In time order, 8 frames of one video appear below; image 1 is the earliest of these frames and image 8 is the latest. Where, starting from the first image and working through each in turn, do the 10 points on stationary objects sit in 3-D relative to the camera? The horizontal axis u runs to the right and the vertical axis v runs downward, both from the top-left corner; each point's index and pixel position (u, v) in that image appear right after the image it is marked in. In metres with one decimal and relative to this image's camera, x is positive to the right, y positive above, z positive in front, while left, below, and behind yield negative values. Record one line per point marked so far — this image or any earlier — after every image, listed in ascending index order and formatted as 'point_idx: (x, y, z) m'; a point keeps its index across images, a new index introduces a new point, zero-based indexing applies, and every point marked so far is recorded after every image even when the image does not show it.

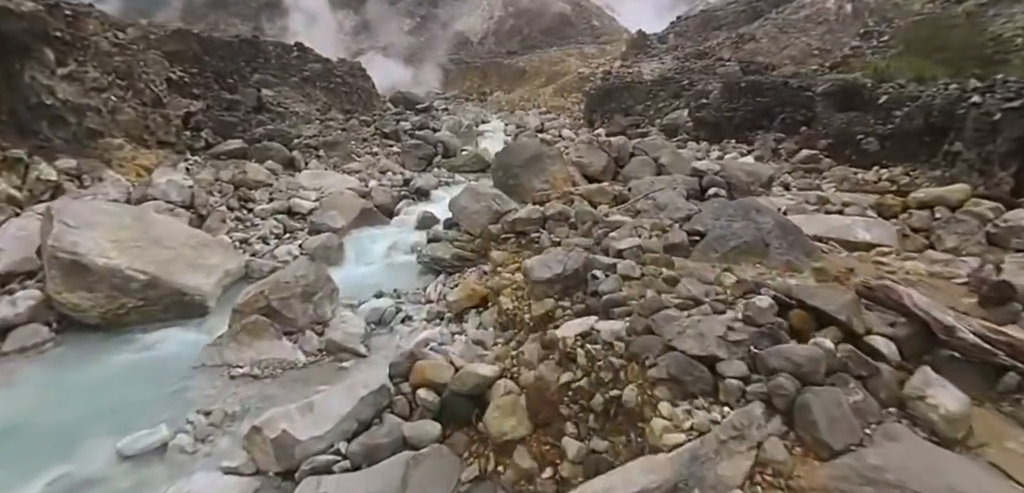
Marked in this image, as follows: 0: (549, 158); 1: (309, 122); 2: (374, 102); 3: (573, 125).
0: (+0.4, +0.9, +6.1) m
1: (-4.8, +3.0, +14.2) m
2: (-4.4, +4.8, +19.2) m
3: (+1.8, +3.5, +17.4) m
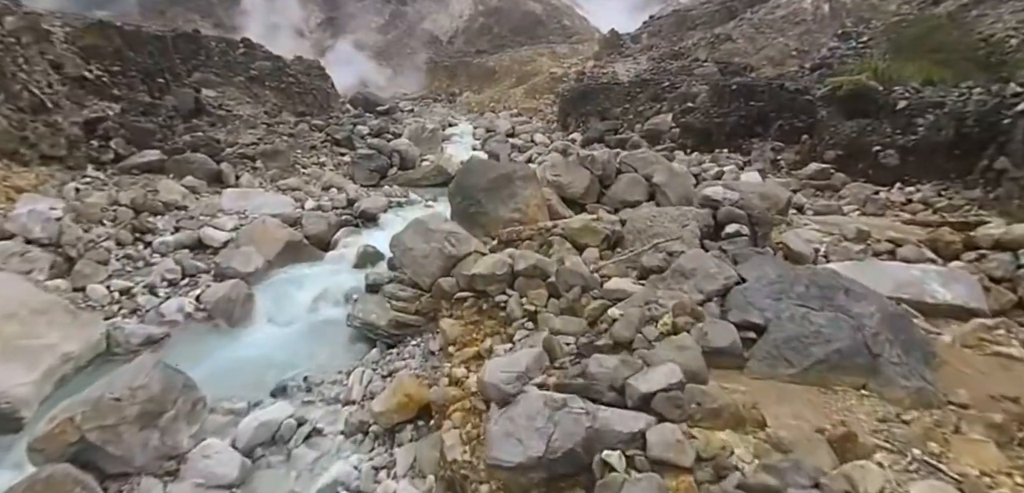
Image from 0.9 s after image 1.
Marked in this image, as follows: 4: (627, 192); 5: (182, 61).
0: (+0.1, +0.6, +4.9) m
1: (-5.5, +2.6, +12.7) m
2: (-5.3, +4.4, +17.7) m
3: (+0.9, +3.1, +16.2) m
4: (+1.1, +0.5, +5.6) m
5: (-7.5, +4.2, +13.4) m
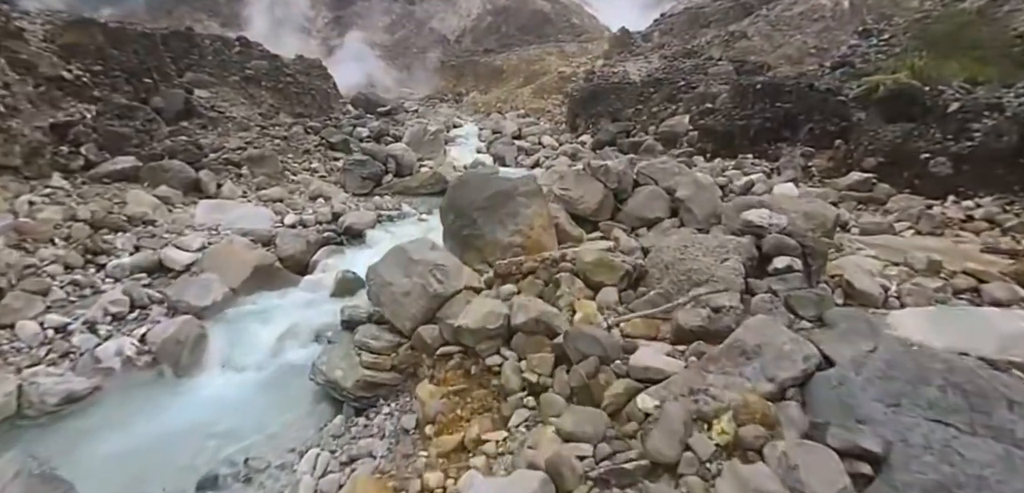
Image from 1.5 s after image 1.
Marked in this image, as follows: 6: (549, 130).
0: (+0.1, +0.4, +4.2) m
1: (-5.4, +2.4, +12.1) m
2: (-5.1, +4.2, +17.1) m
3: (+1.1, +3.0, +15.5) m
4: (+1.1, +0.3, +4.9) m
5: (-7.4, +4.0, +12.9) m
6: (+1.0, +3.1, +15.8) m
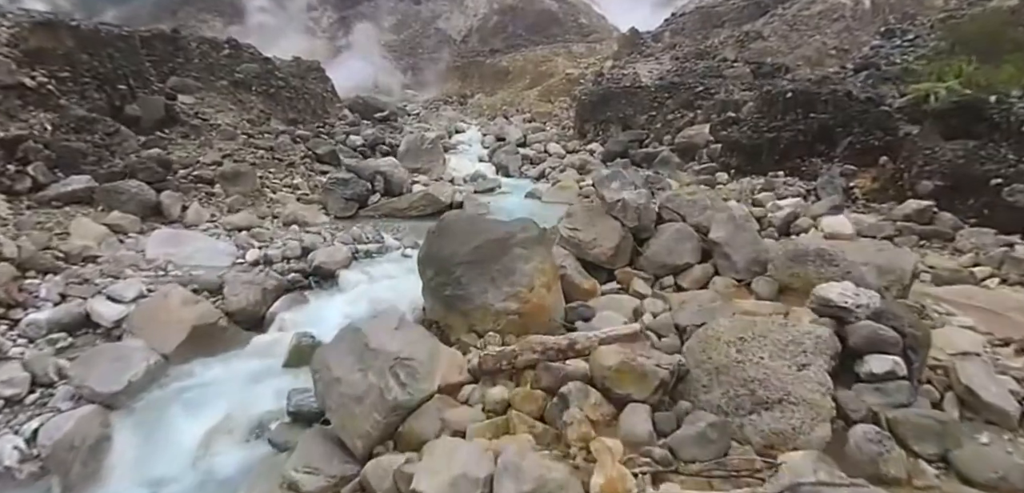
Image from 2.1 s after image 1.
0: (0.0, 0.0, +3.3) m
1: (-5.3, +2.1, +11.3) m
2: (-5.0, +3.8, +16.3) m
3: (+1.2, +2.6, +14.6) m
4: (+1.1, -0.1, +4.0) m
5: (-7.3, +3.7, +12.1) m
6: (+1.1, +2.7, +14.9) m
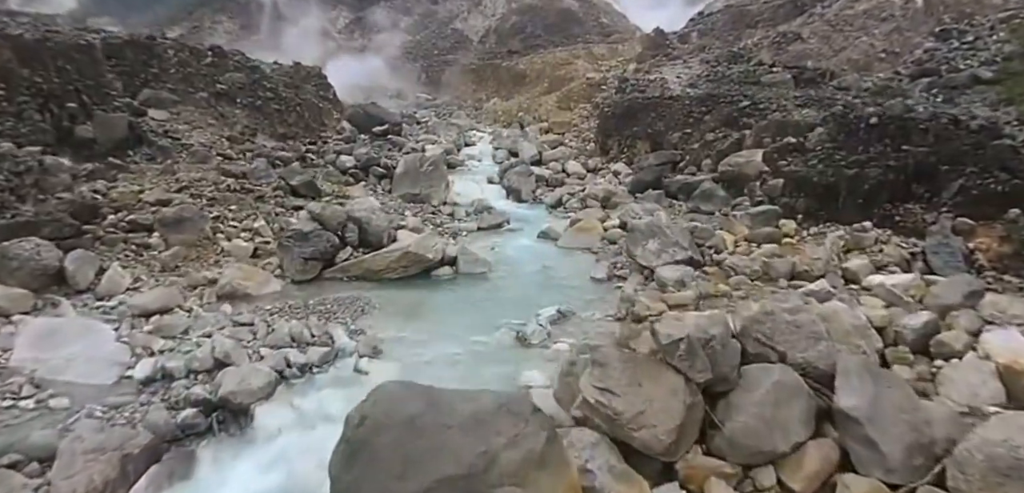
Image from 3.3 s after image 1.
0: (0.0, -0.7, +1.8) m
1: (-5.1, +1.4, +9.9) m
2: (-4.6, +3.2, +14.9) m
3: (+1.5, +1.9, +13.0) m
4: (+1.1, -0.7, +2.4) m
5: (-7.1, +3.1, +10.7) m
6: (+1.4, +2.0, +13.3) m
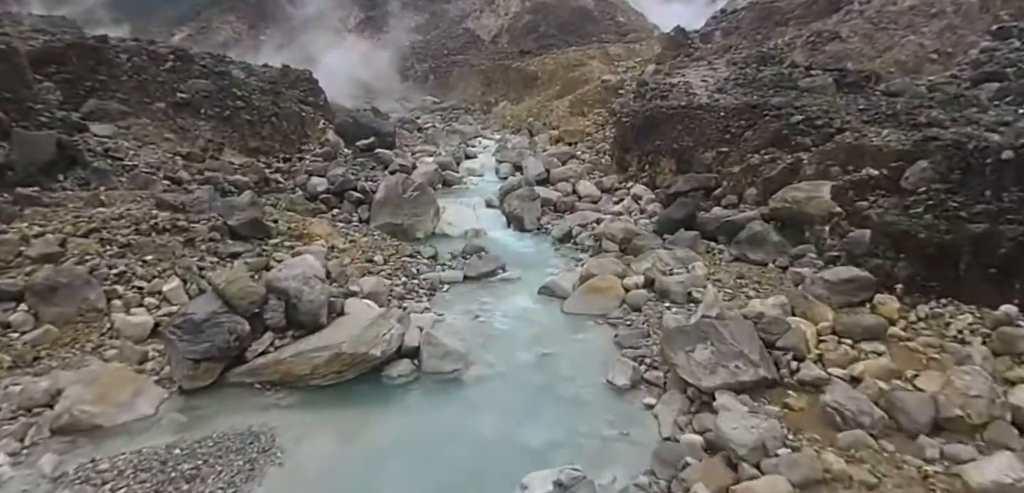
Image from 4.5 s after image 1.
0: (-0.2, -1.3, +0.1) m
1: (-5.1, +0.8, +8.3) m
2: (-4.5, +2.6, +13.3) m
3: (+1.6, +1.3, +11.3) m
4: (+0.9, -1.4, +0.7) m
5: (-7.1, +2.5, +9.2) m
6: (+1.5, +1.4, +11.6) m
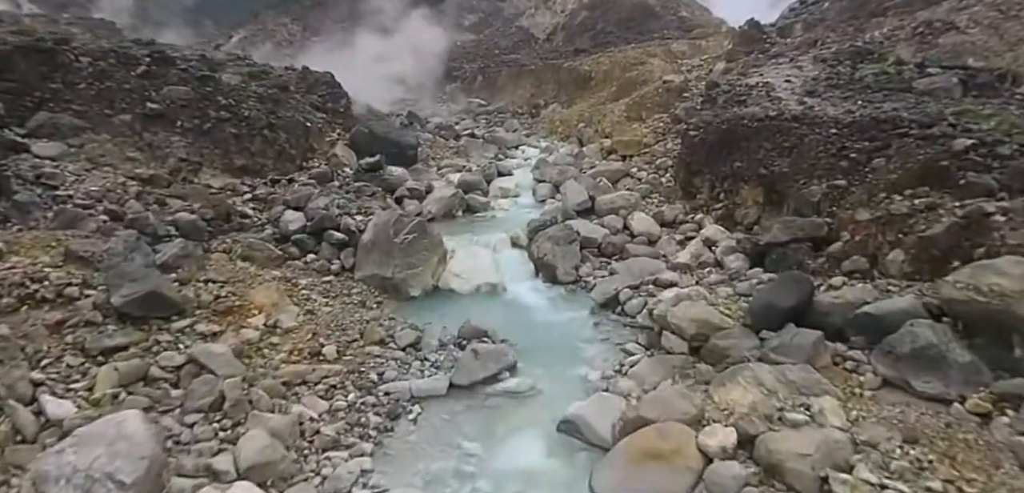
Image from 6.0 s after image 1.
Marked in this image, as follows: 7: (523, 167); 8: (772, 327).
0: (-0.7, -2.0, -2.1) m
1: (-4.9, +0.2, +6.5) m
2: (-3.7, +2.0, +11.4) m
3: (+2.1, +0.6, +8.9) m
4: (+0.4, -2.1, -1.6) m
5: (-6.6, +1.9, +7.6) m
6: (+2.1, +0.7, +9.2) m
7: (+0.2, +1.7, +12.9) m
8: (+1.9, -0.6, +4.4) m
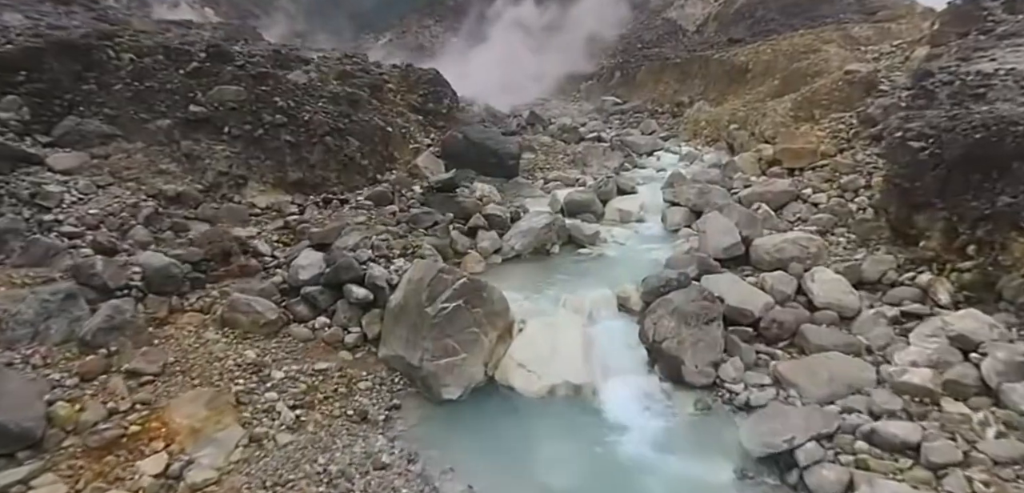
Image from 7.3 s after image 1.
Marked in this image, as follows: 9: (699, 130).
0: (-2.1, -2.5, -4.1) m
1: (-4.1, -0.1, +5.2) m
2: (-1.8, +1.6, +9.7) m
3: (+3.3, -0.1, +5.9) m
4: (-0.9, -2.7, -3.9) m
5: (-5.5, +1.7, +6.6) m
6: (+3.3, 0.0, +6.2) m
7: (+2.4, +1.1, +10.2) m
8: (+2.0, -1.2, +1.6) m
9: (+4.7, +3.0, +14.9) m
